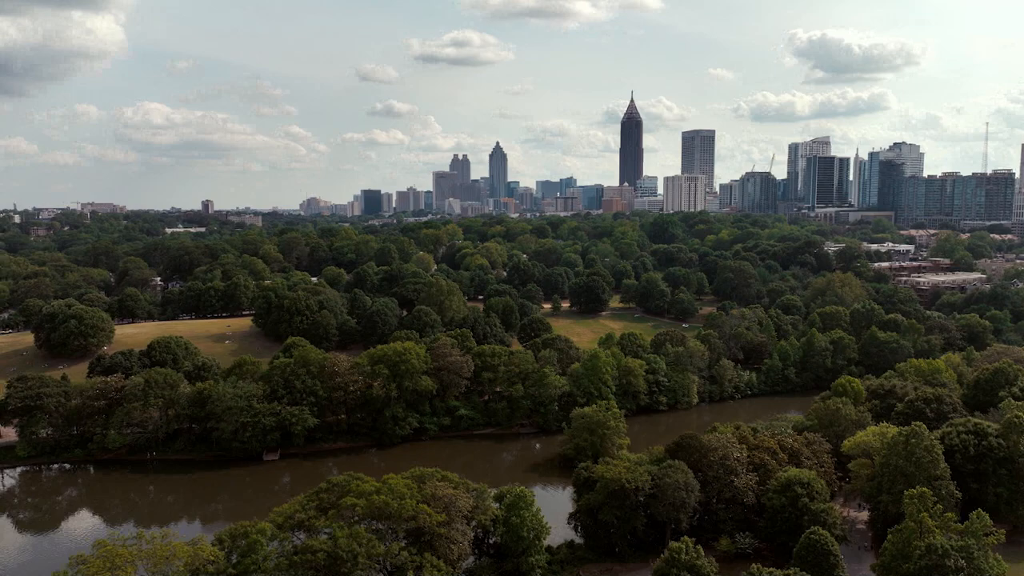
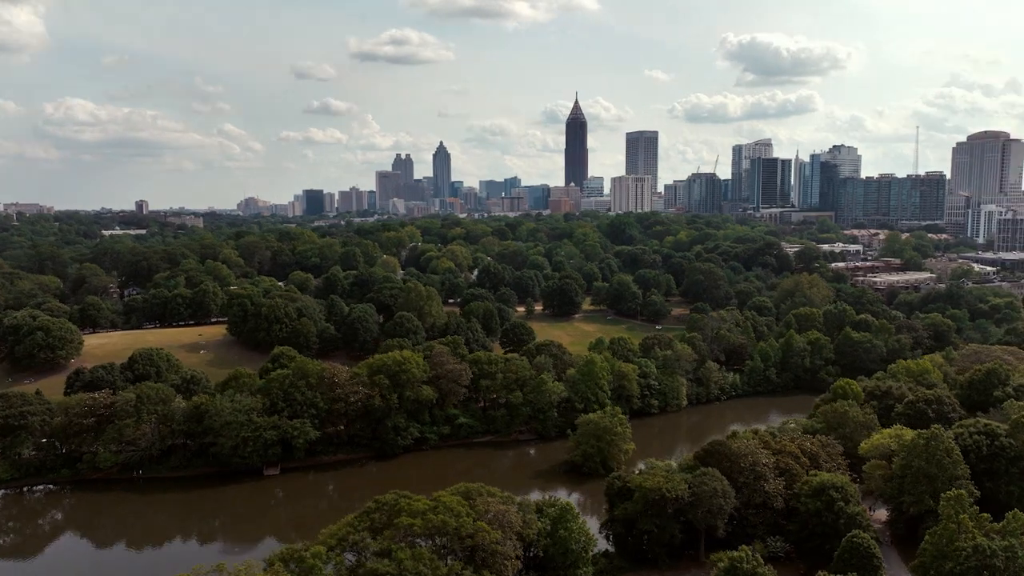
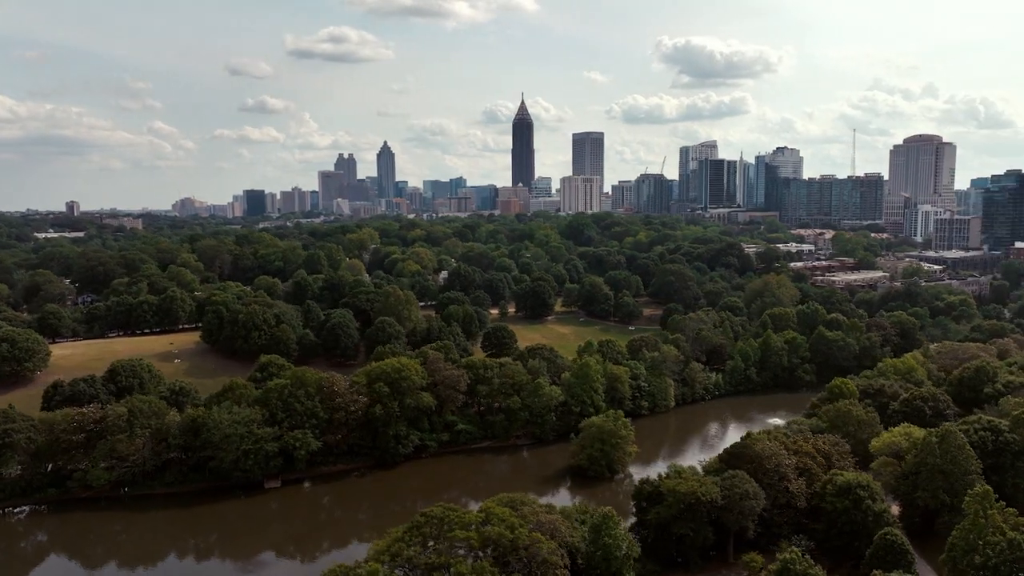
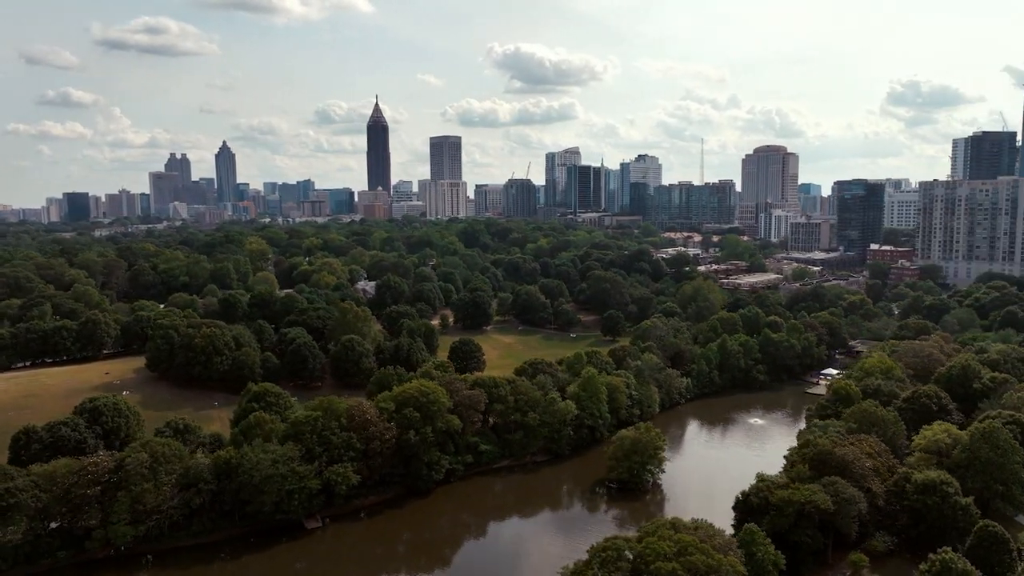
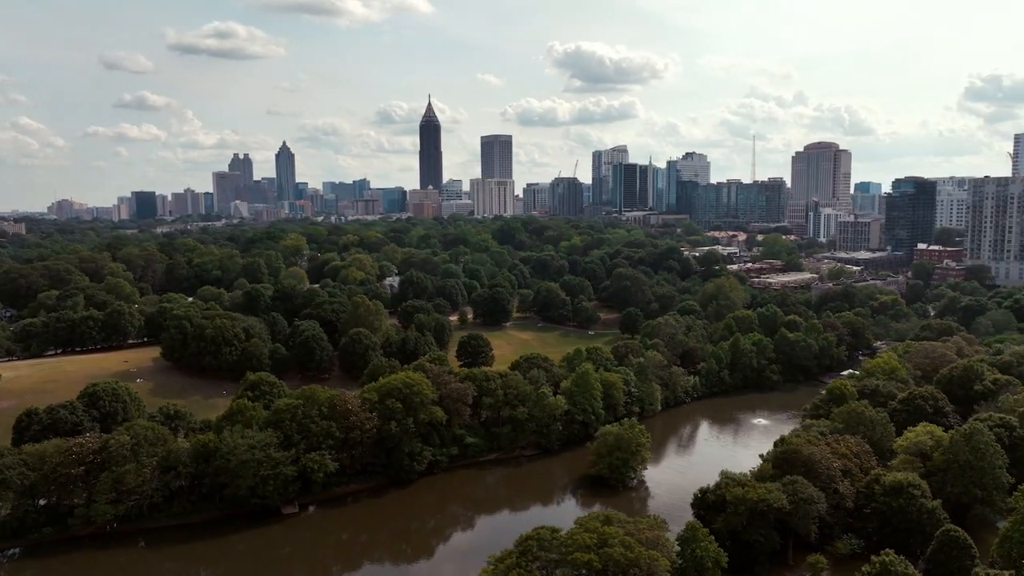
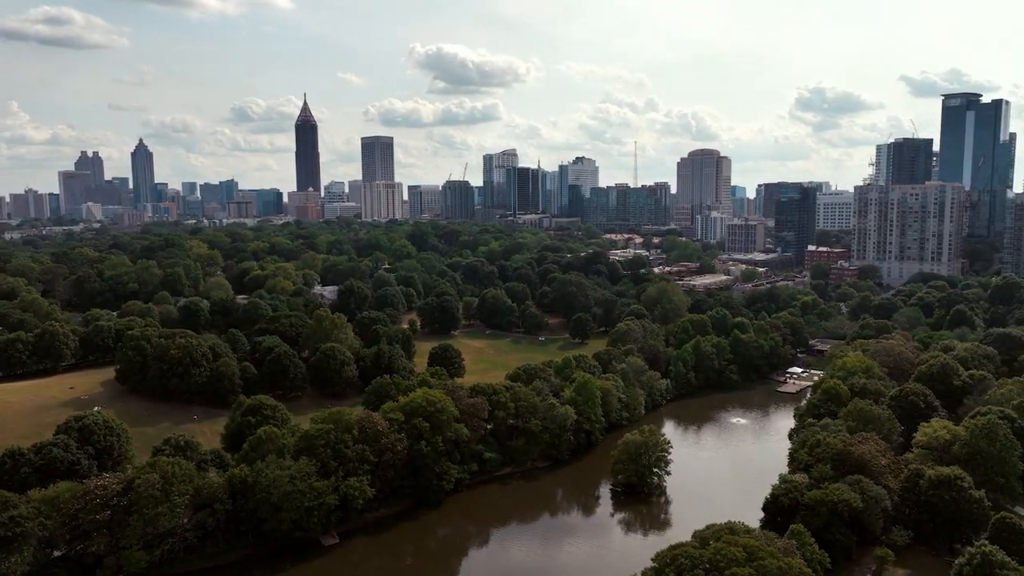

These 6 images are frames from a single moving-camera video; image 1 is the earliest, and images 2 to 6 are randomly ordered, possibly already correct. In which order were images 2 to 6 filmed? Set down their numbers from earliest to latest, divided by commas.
2, 3, 5, 4, 6
